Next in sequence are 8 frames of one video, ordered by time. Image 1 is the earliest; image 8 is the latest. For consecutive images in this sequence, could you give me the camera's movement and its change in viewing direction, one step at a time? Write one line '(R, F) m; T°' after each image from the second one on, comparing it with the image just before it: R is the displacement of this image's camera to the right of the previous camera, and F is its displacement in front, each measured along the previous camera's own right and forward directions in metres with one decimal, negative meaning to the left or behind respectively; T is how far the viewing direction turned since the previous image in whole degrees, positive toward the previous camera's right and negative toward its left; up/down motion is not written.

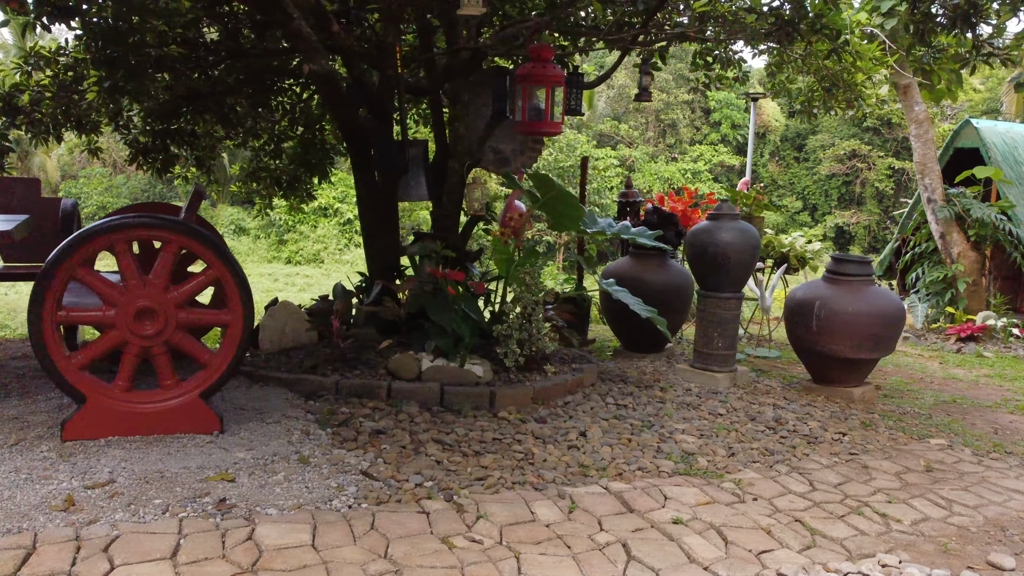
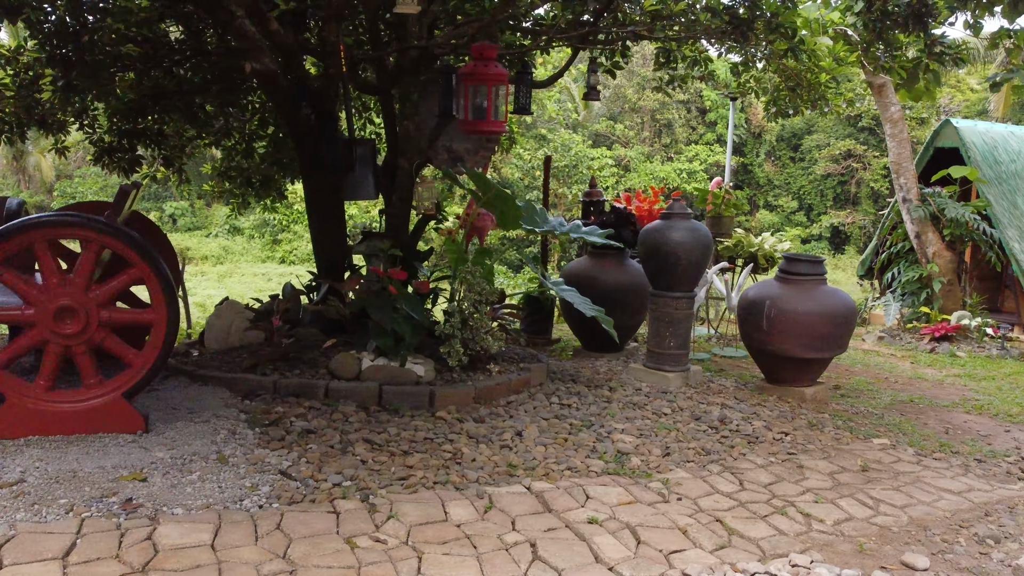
(+0.2, 0.0) m; 0°
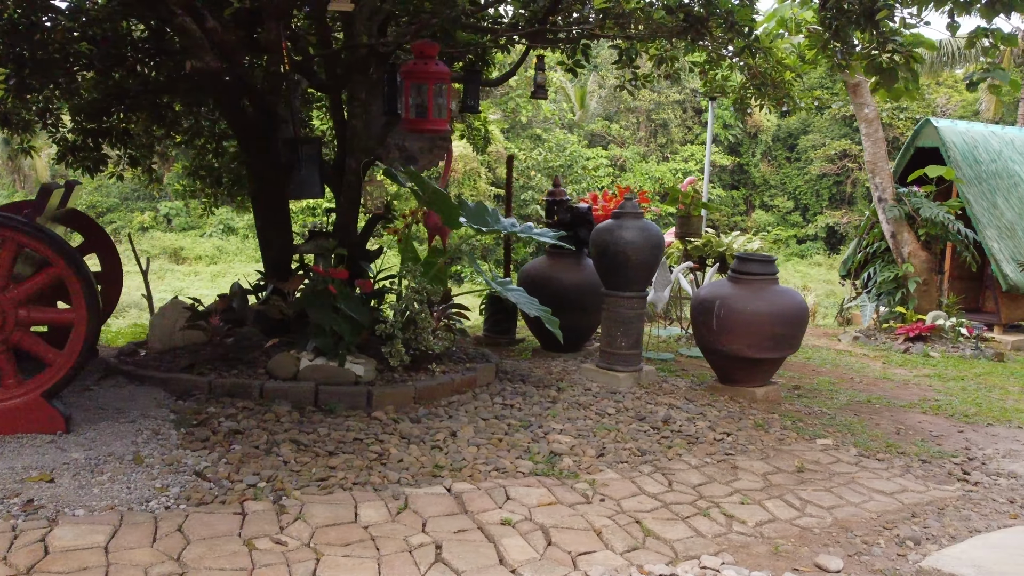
(+0.3, 0.0) m; 0°
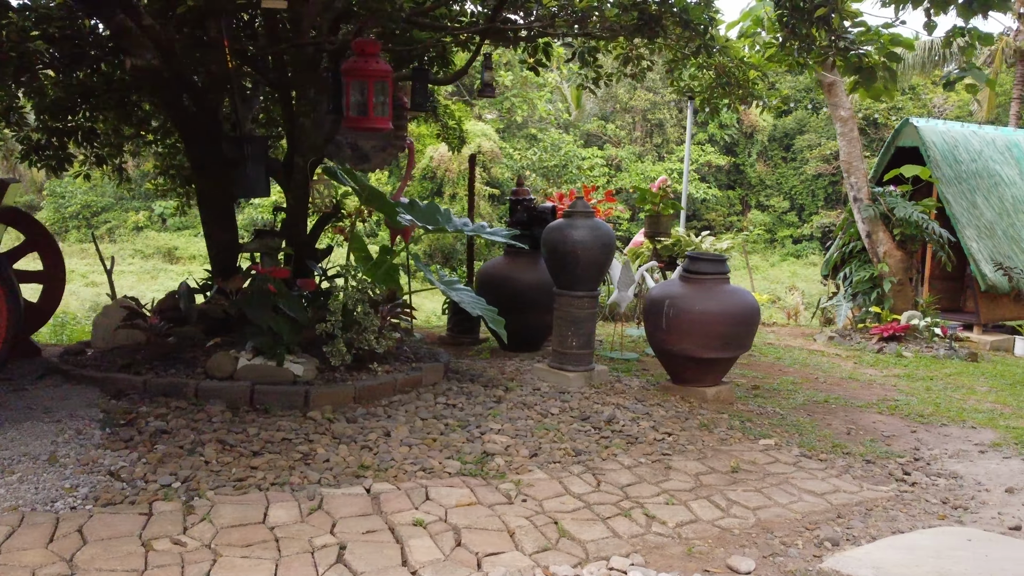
(+0.3, 0.0) m; 0°
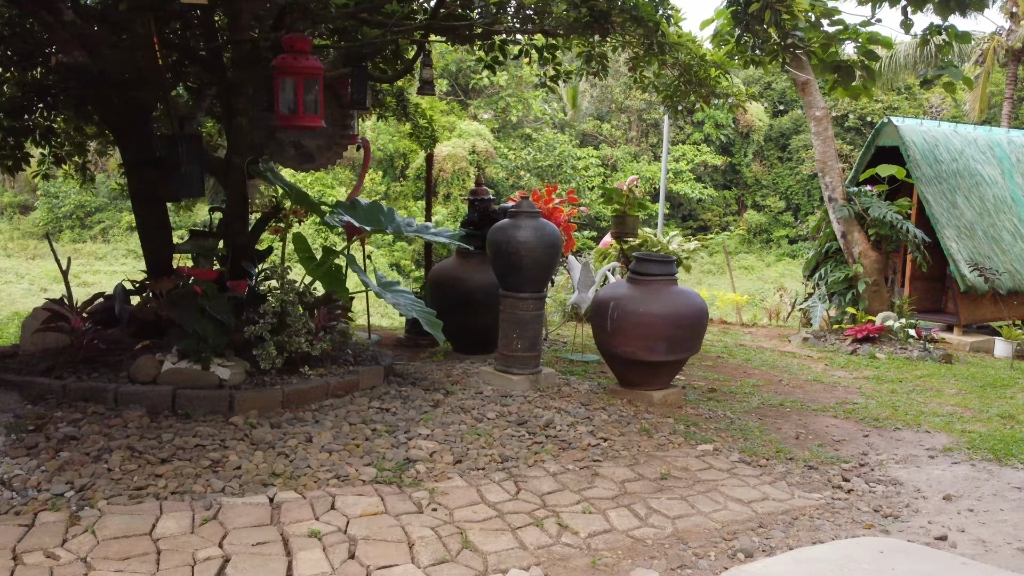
(+0.3, +0.1) m; 0°
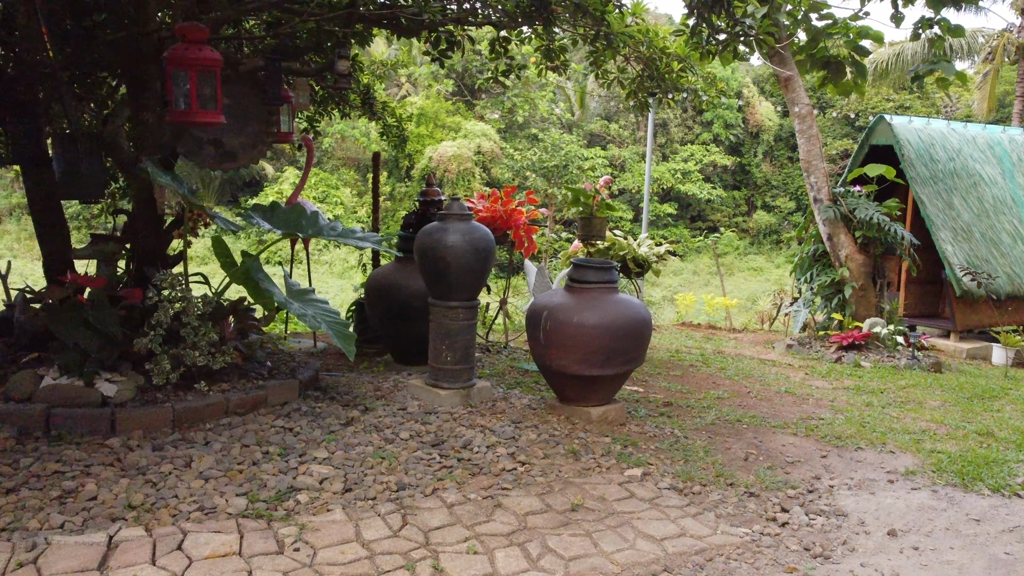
(+0.4, +0.3) m; -1°
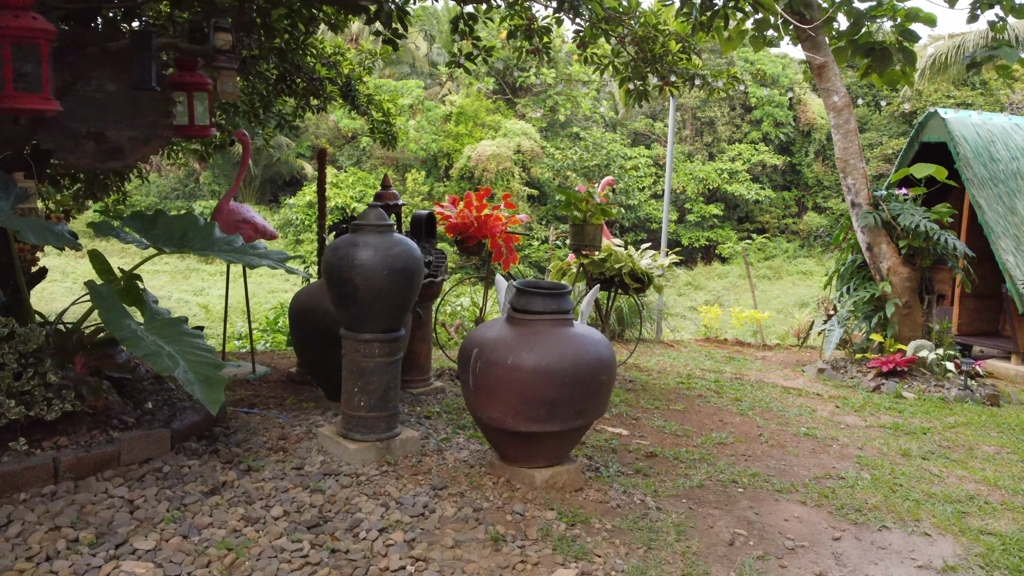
(+0.4, +0.8) m; -3°
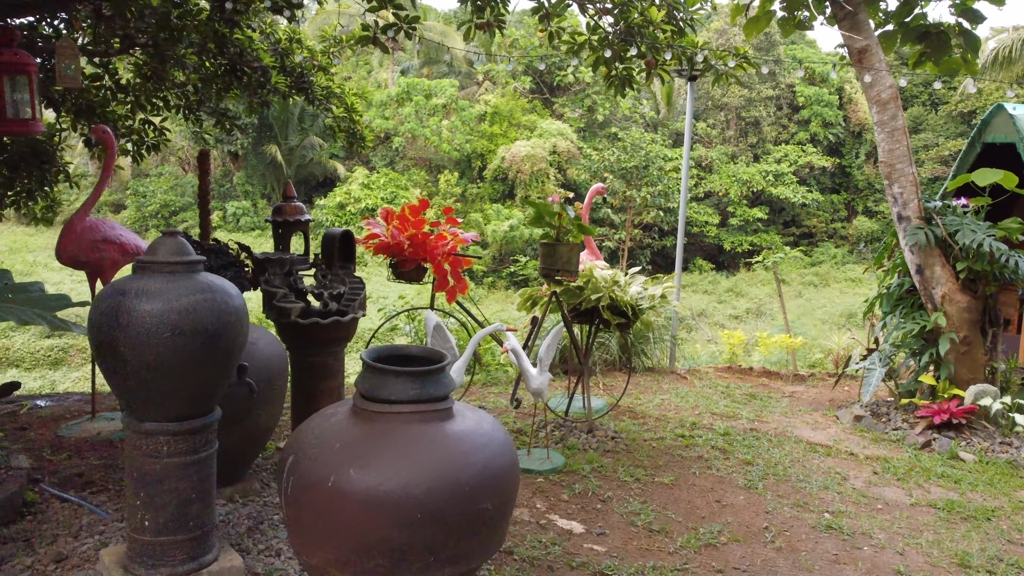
(+0.5, +1.0) m; -3°
